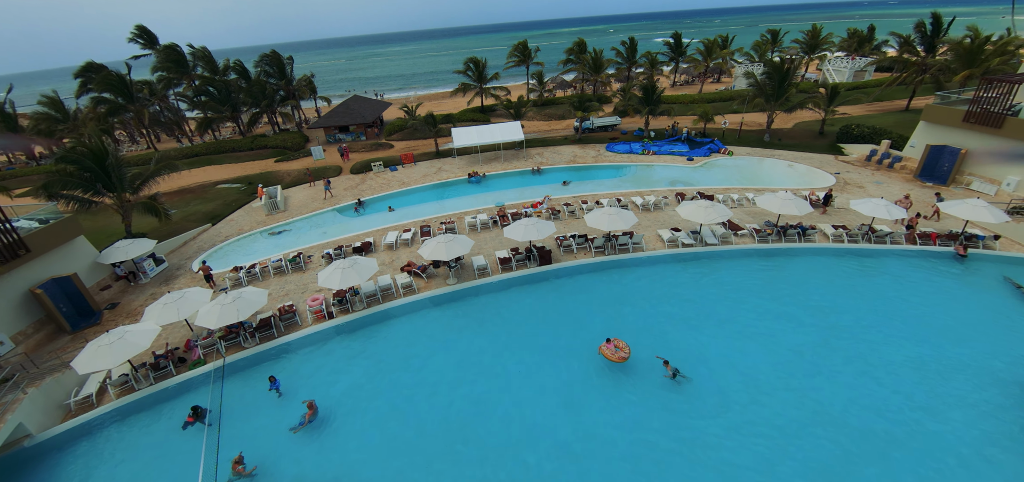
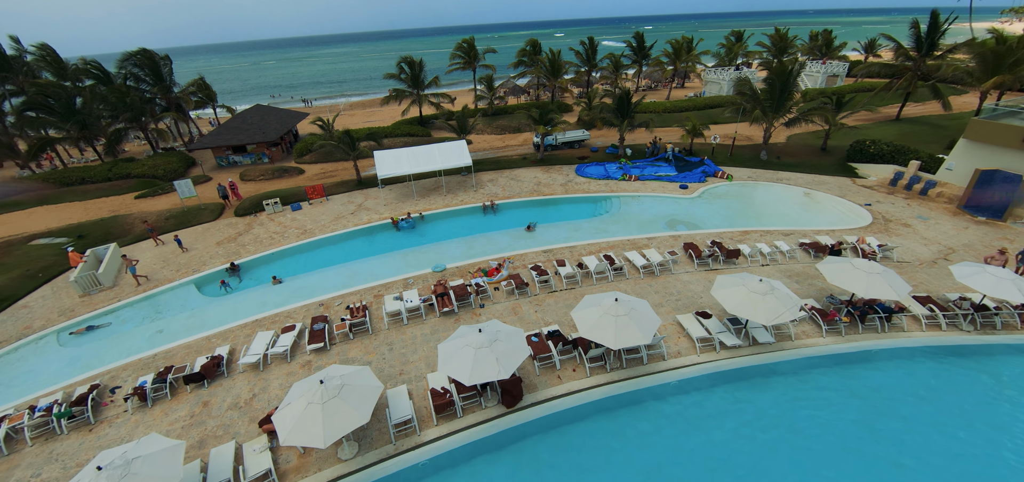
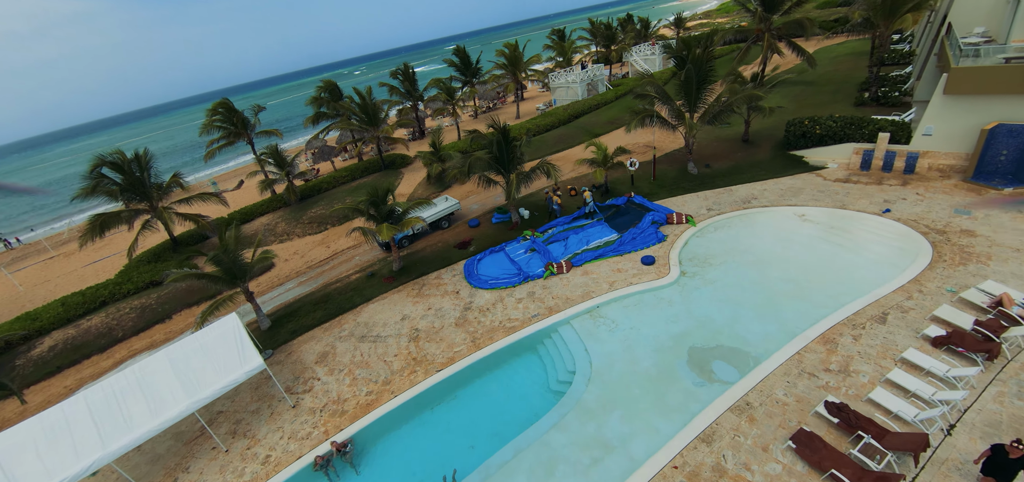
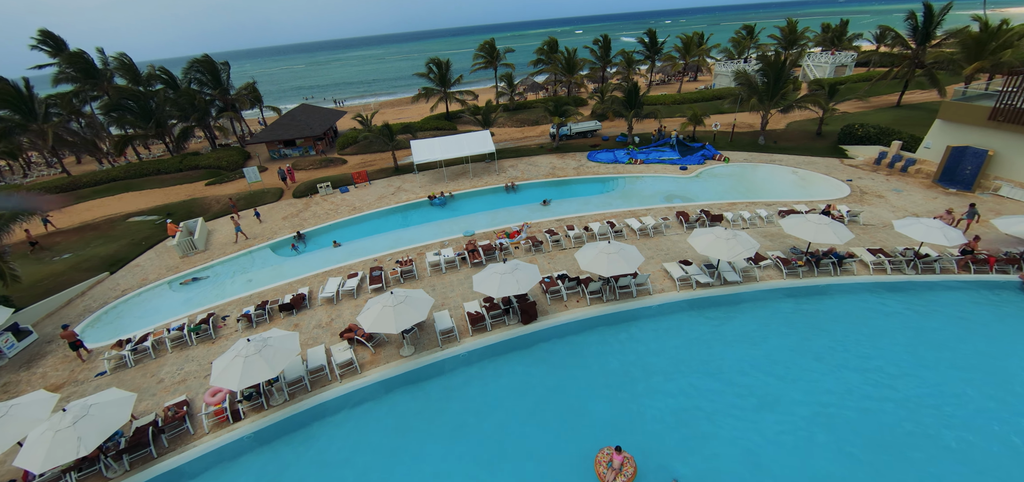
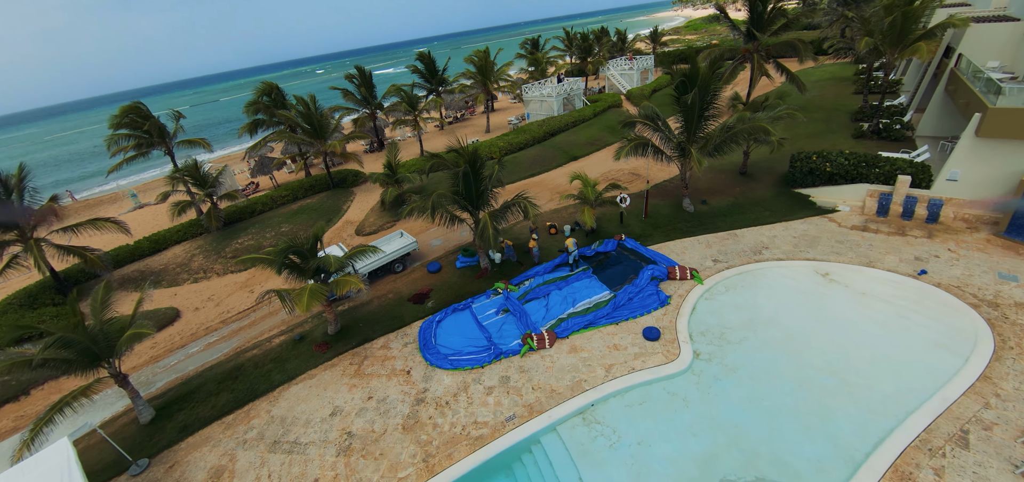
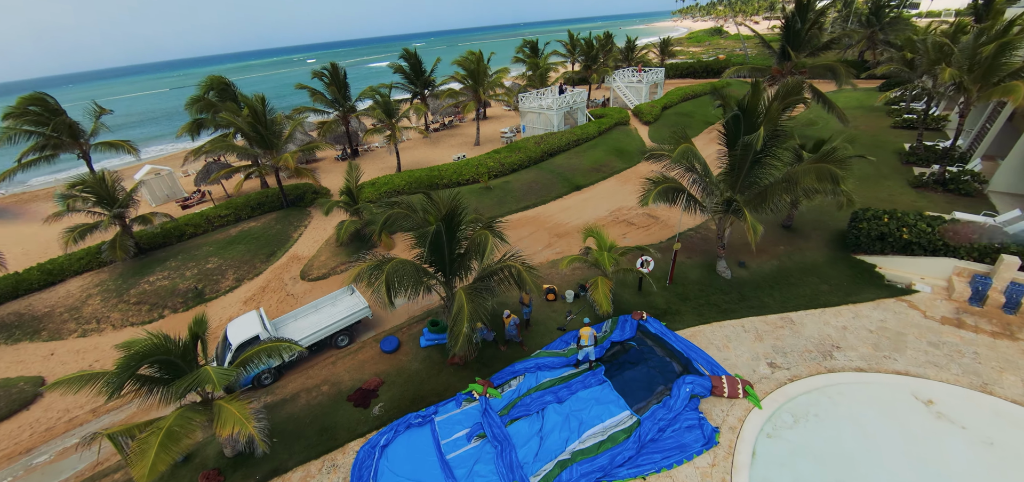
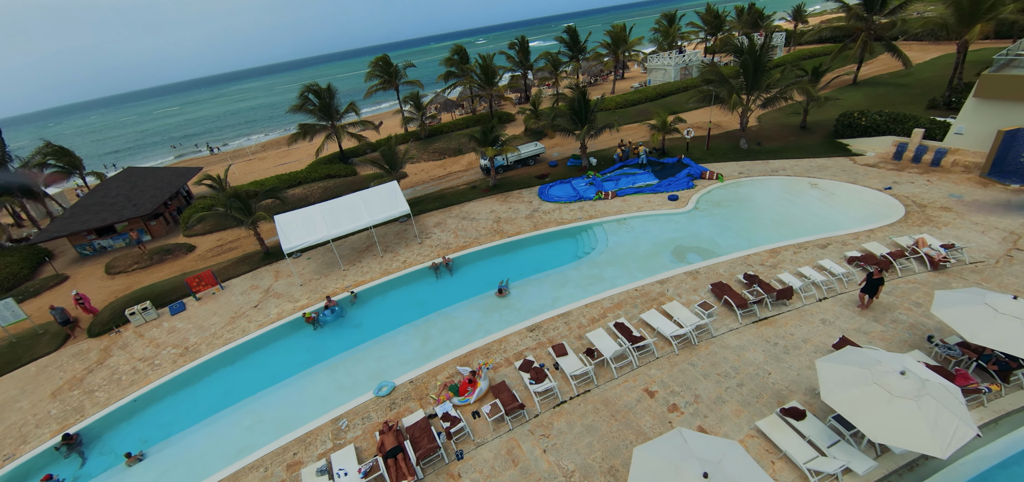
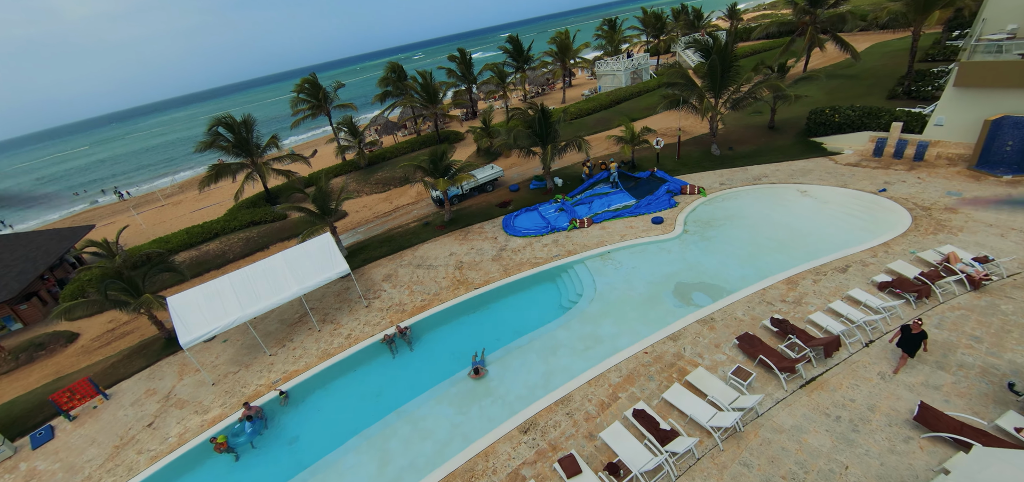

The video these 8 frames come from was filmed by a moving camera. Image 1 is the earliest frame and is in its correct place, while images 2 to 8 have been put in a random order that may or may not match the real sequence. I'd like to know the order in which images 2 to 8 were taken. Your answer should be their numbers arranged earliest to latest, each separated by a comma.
4, 2, 7, 8, 3, 5, 6
